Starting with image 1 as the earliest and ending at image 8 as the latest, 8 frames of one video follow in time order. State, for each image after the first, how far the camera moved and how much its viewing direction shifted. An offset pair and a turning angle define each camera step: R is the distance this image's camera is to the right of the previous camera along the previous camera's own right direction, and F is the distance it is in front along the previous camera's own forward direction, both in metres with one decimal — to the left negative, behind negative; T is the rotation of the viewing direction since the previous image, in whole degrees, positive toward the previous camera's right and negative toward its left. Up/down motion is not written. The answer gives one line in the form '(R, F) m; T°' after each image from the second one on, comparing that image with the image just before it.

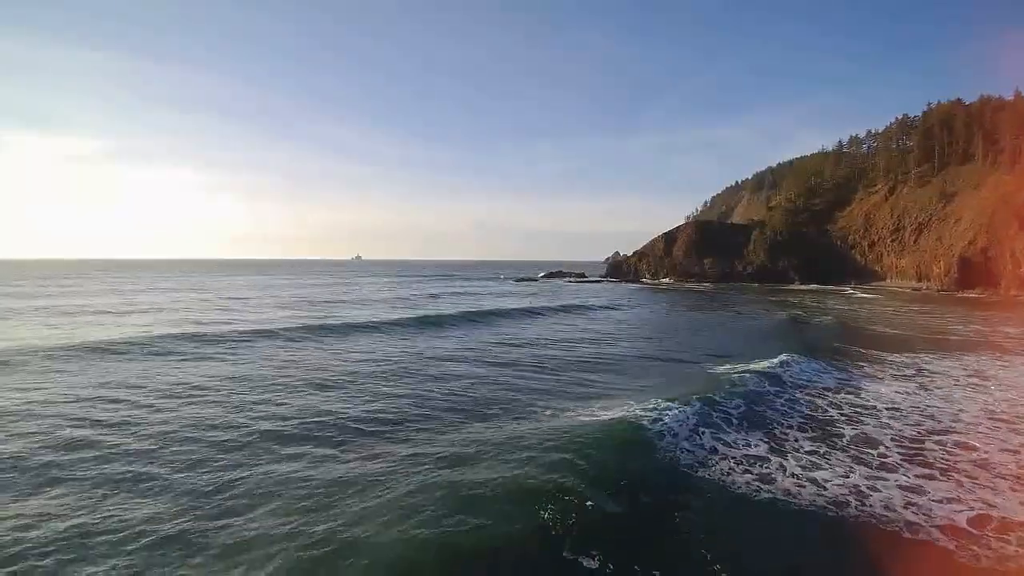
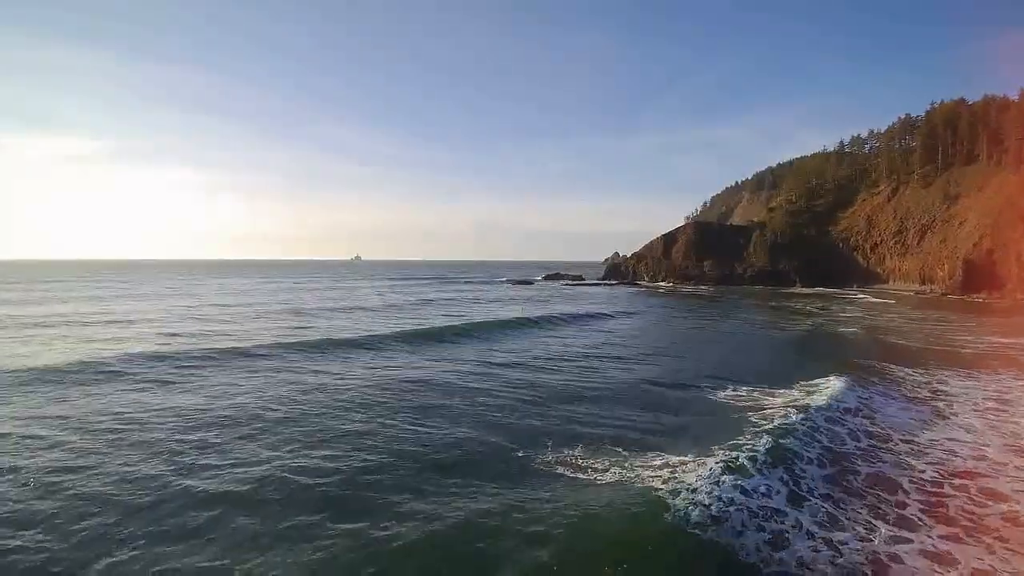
(+0.6, +1.4) m; 0°
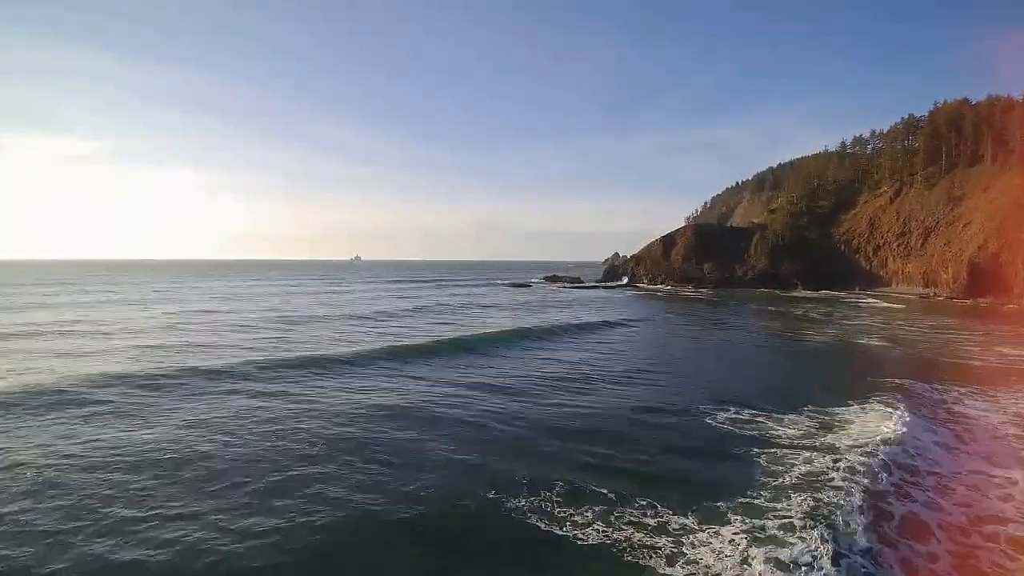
(+0.5, +1.2) m; 0°
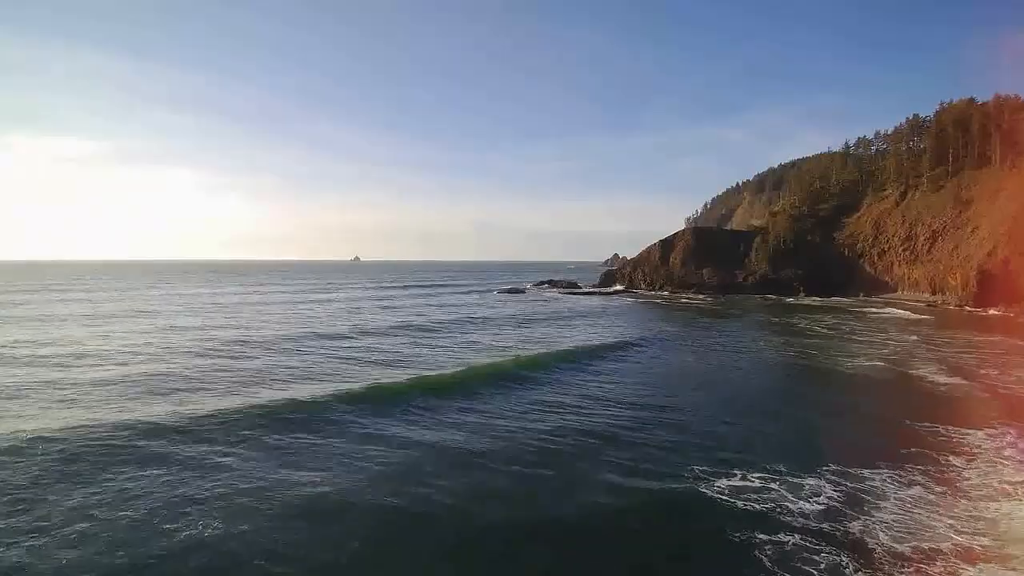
(+1.0, +2.5) m; 0°
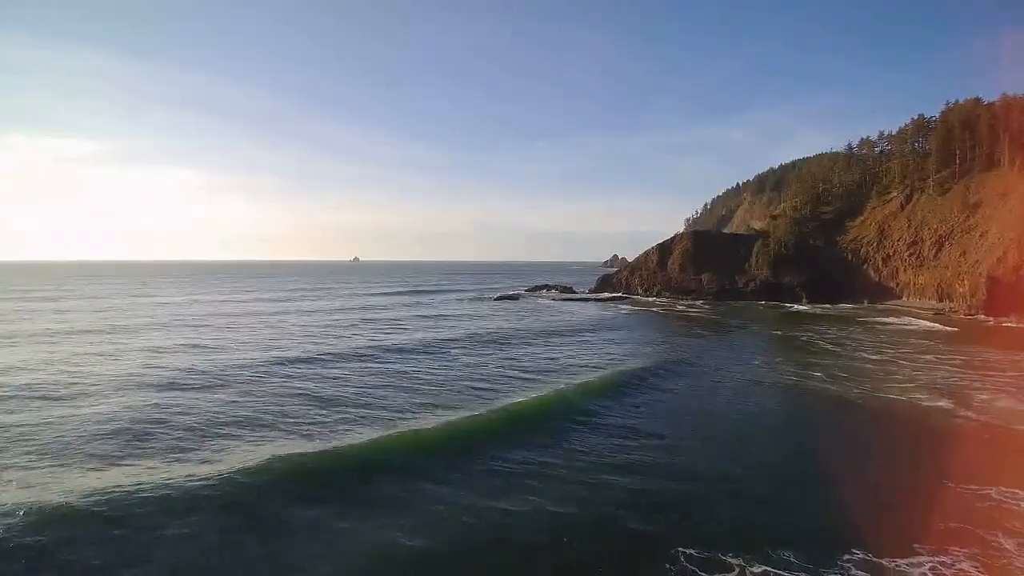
(+1.1, +2.5) m; 0°
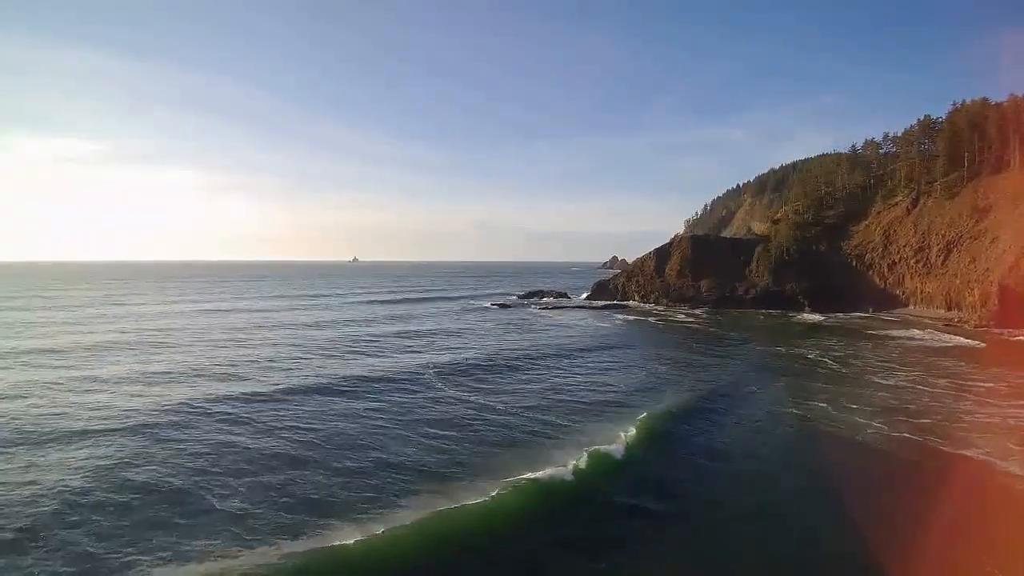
(+1.2, +2.7) m; 0°
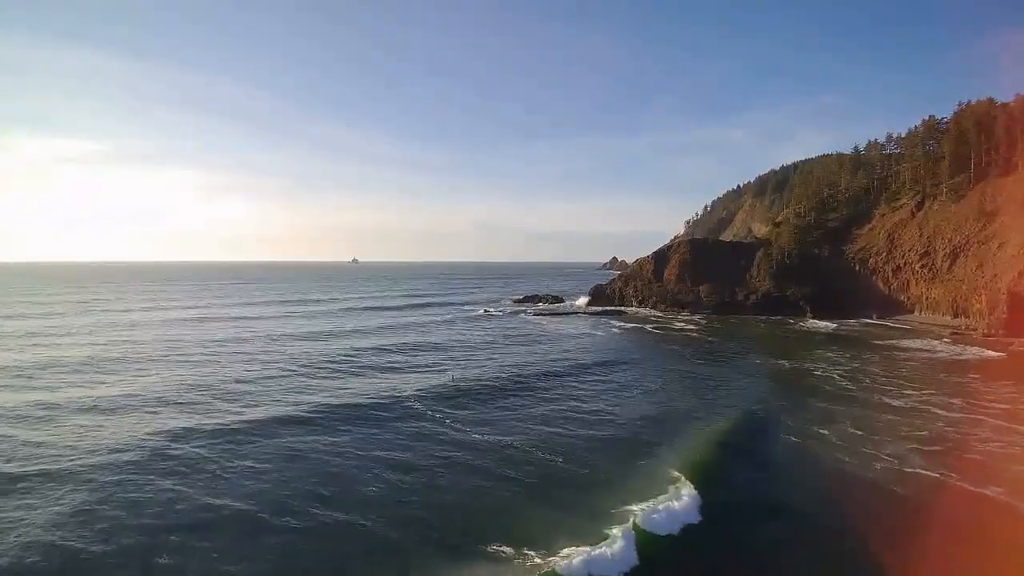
(+0.8, +2.0) m; 0°
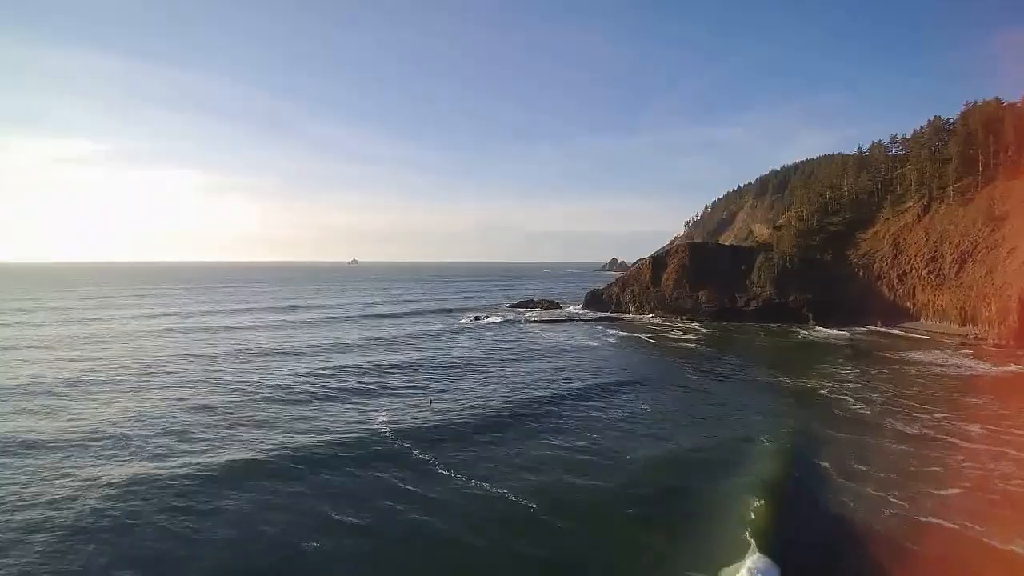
(+1.0, +2.3) m; 0°
